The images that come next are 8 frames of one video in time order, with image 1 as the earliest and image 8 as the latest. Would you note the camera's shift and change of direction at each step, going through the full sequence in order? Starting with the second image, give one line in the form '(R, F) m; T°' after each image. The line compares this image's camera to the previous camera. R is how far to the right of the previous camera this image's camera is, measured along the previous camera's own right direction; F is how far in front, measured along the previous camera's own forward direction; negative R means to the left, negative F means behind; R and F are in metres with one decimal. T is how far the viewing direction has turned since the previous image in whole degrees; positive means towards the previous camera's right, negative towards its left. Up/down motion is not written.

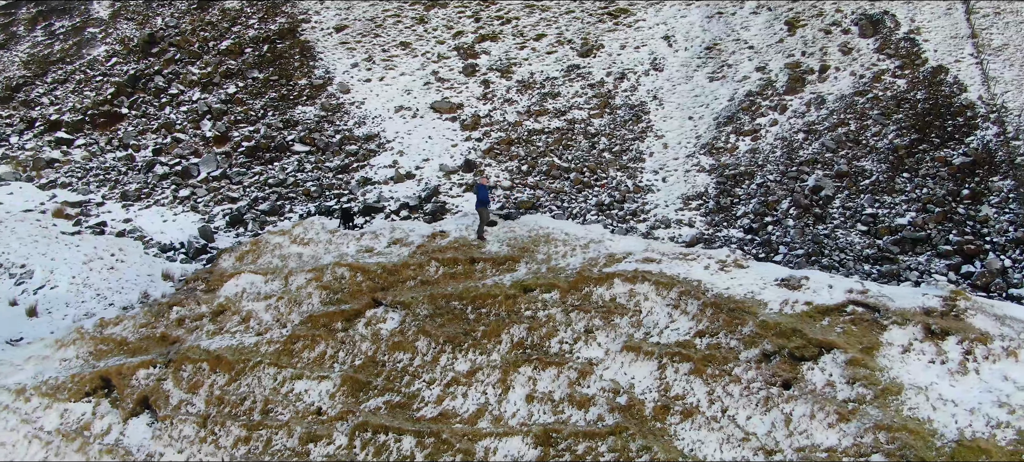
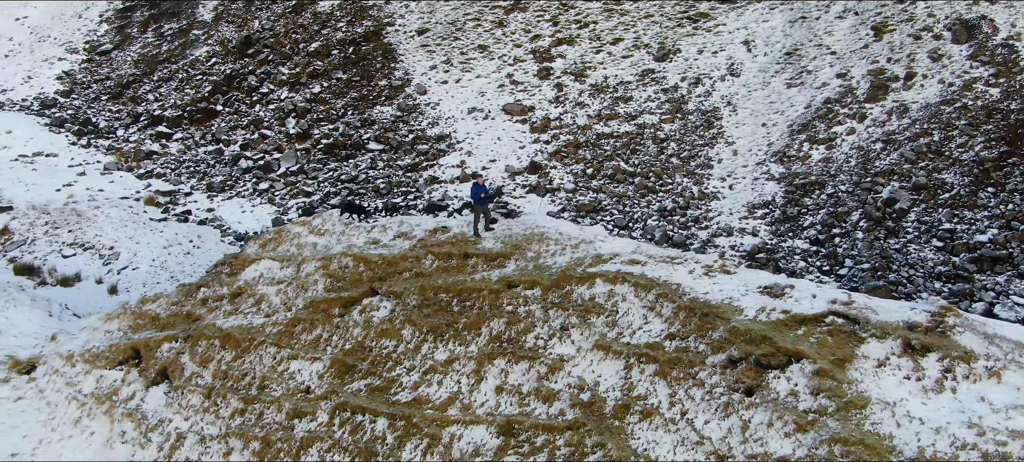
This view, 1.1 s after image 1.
(+1.1, -0.2) m; -7°
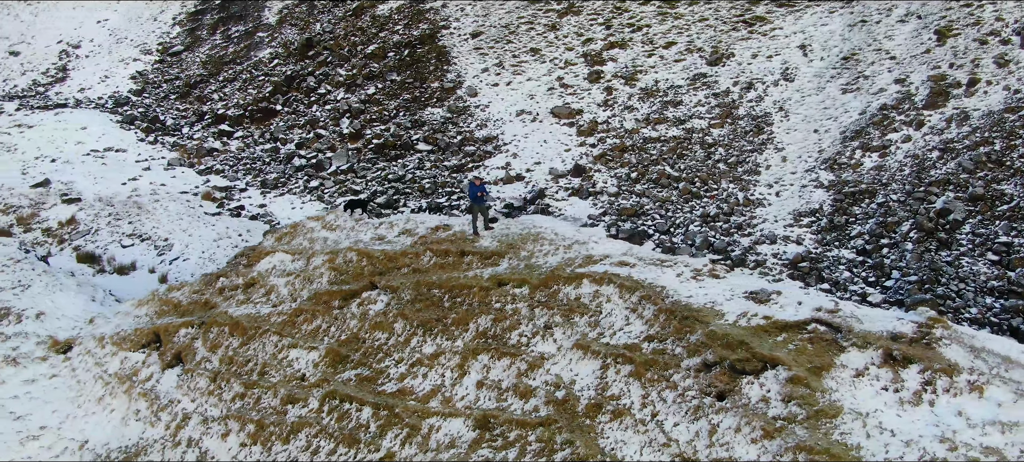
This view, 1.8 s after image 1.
(+0.8, -0.1) m; -5°
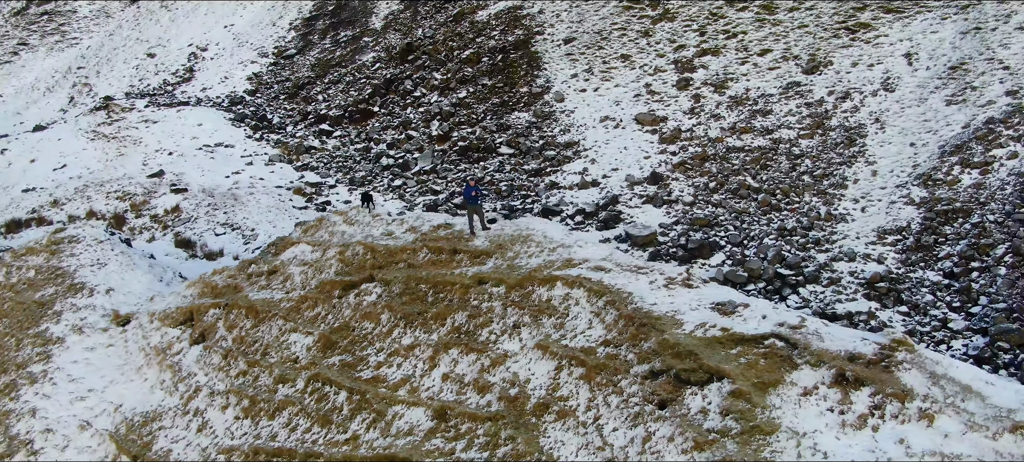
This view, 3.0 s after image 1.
(+1.5, -0.1) m; -9°
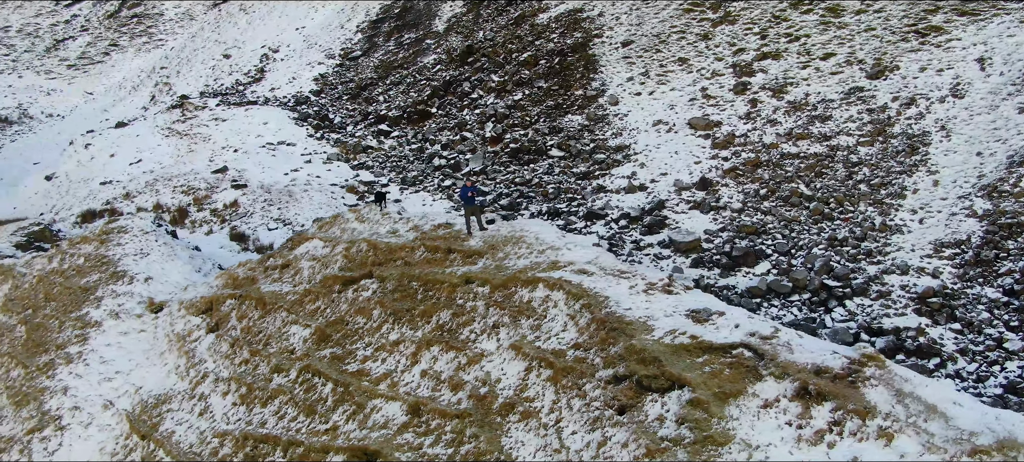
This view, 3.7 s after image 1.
(+0.9, 0.0) m; -6°
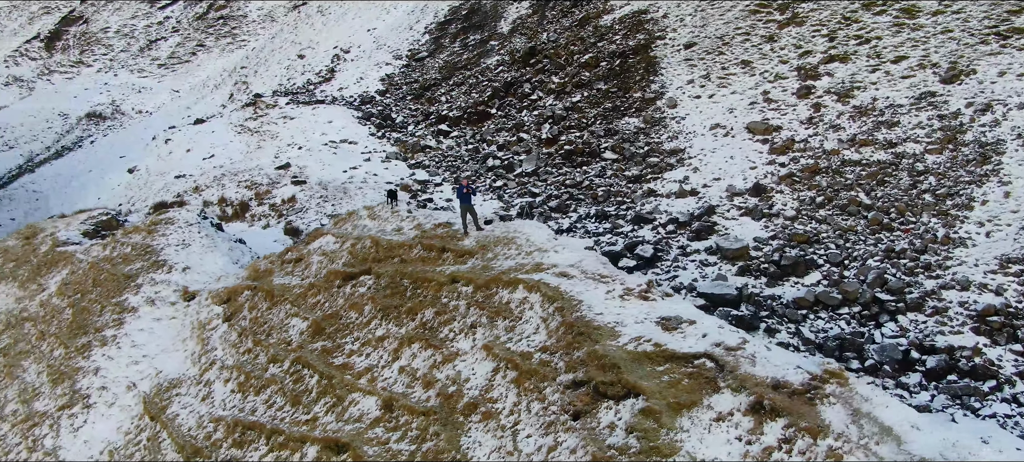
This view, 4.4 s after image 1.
(+1.0, +0.1) m; -6°
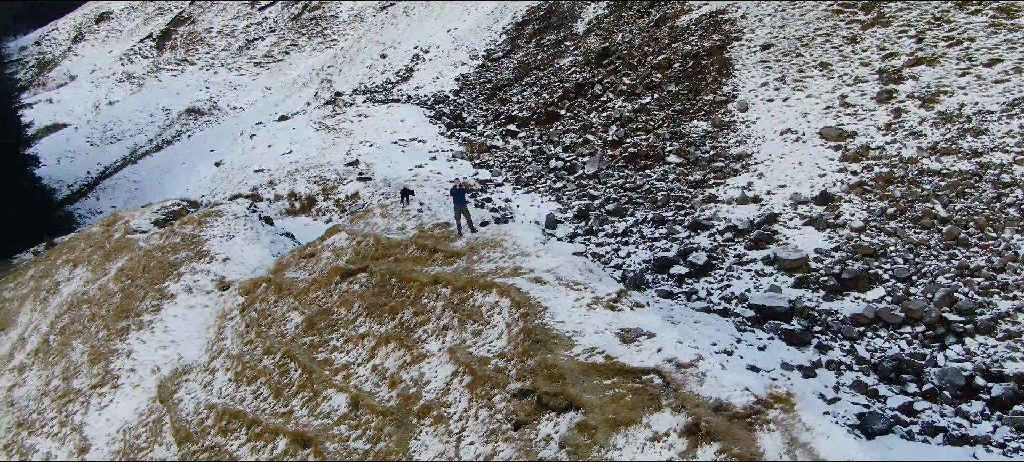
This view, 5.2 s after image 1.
(+1.2, +0.2) m; -7°
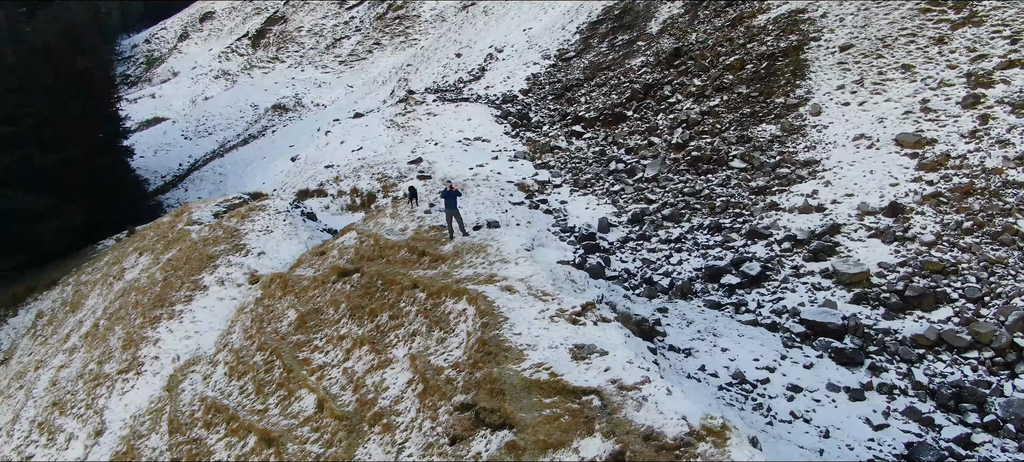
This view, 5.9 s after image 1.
(+1.1, +0.3) m; -7°
